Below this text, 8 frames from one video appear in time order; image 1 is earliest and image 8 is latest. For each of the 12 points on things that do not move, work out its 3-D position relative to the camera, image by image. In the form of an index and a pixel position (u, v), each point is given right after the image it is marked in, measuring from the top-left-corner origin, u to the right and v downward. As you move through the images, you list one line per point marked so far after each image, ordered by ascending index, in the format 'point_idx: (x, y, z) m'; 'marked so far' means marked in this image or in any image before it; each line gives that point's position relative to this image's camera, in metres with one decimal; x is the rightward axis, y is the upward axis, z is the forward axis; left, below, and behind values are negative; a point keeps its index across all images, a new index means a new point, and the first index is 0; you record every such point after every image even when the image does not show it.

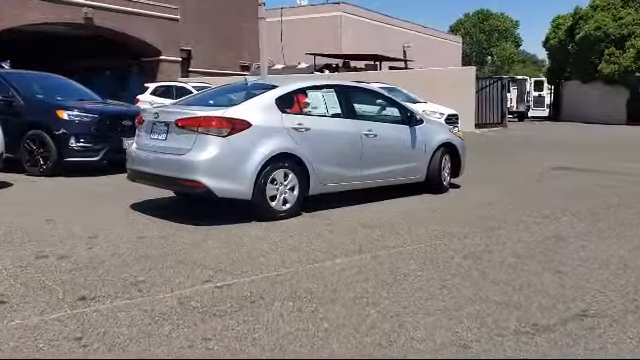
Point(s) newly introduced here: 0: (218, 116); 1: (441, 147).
0: (-1.2, +0.7, +7.4) m
1: (+1.9, +0.5, +9.9) m
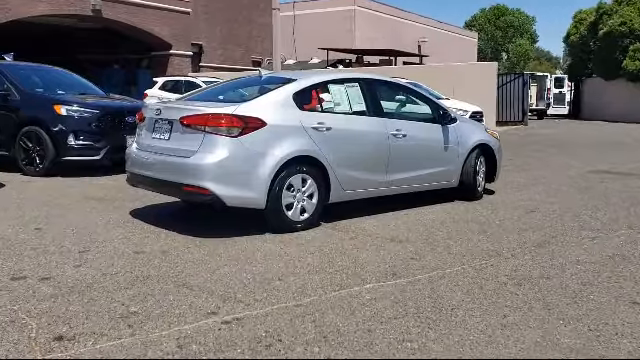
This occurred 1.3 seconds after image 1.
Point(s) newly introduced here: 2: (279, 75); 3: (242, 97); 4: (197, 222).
0: (-0.9, +0.7, +6.4) m
1: (+2.2, +0.4, +8.9) m
2: (-0.5, +1.4, +8.2) m
3: (-0.9, +1.0, +7.6) m
4: (-1.4, -0.5, +7.0) m
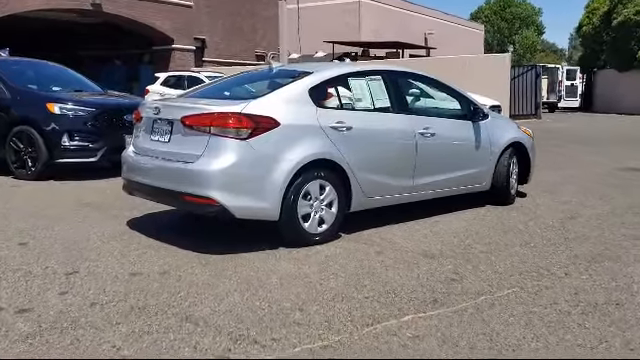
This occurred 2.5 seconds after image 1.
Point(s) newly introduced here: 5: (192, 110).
0: (-0.7, +0.6, +5.6) m
1: (+2.4, +0.4, +8.0) m
2: (-0.3, +1.3, +7.4) m
3: (-0.7, +0.9, +6.8) m
4: (-1.2, -0.6, +6.2) m
5: (-1.2, +0.6, +5.8) m
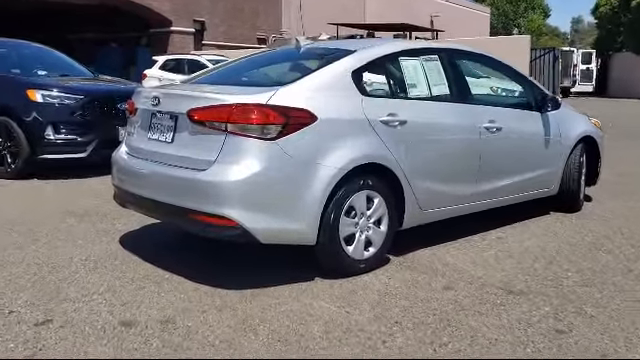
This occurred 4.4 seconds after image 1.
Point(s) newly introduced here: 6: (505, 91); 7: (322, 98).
0: (-0.4, +0.5, +4.3) m
1: (+2.8, +0.4, +6.7) m
2: (0.0, +1.3, +6.0) m
3: (-0.4, +0.9, +5.4) m
4: (-0.8, -0.6, +4.9) m
5: (-0.8, +0.6, +4.4) m
6: (+1.8, +0.9, +6.0) m
7: (0.0, +0.6, +4.5) m
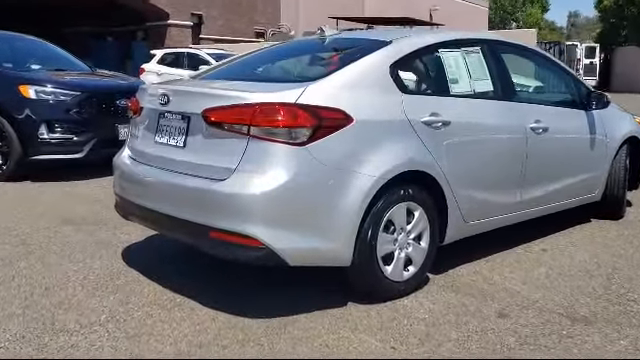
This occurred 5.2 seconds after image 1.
0: (-0.2, +0.4, +3.7) m
1: (+3.0, +0.3, +6.1) m
2: (+0.2, +1.2, +5.4) m
3: (-0.2, +0.8, +4.8) m
4: (-0.6, -0.7, +4.3) m
5: (-0.6, +0.5, +3.8) m
6: (+2.0, +0.8, +5.4) m
7: (+0.2, +0.5, +3.9) m
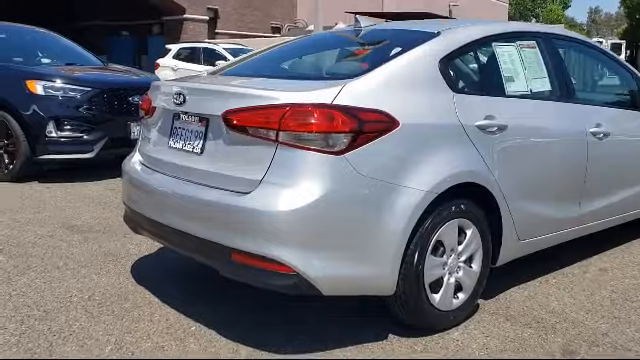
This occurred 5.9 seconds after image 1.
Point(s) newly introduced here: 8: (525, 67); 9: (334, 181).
0: (0.0, +0.4, +3.1) m
1: (+3.2, +0.3, +5.5) m
2: (+0.5, +1.2, +4.8) m
3: (0.0, +0.8, +4.3) m
4: (-0.4, -0.8, +3.7) m
5: (-0.4, +0.4, +3.3) m
6: (+2.3, +0.7, +4.9) m
7: (+0.4, +0.5, +3.4) m
8: (+1.3, +0.7, +4.1) m
9: (+0.1, 0.0, +3.1) m
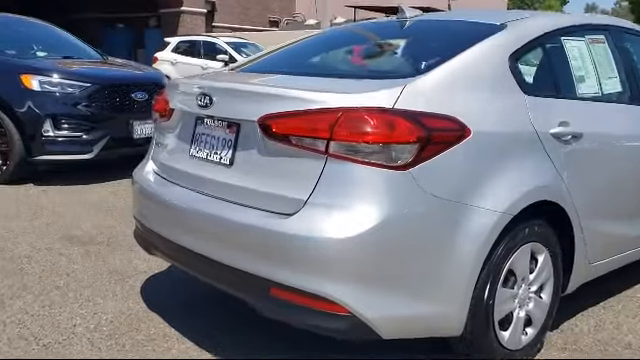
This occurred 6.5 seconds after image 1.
0: (+0.3, +0.3, +2.6) m
1: (+3.4, +0.2, +5.0) m
2: (+0.7, +1.1, +4.3) m
3: (+0.3, +0.7, +3.7) m
4: (-0.2, -0.8, +3.2) m
5: (-0.2, +0.3, +2.7) m
6: (+2.5, +0.6, +4.3) m
7: (+0.7, +0.4, +2.8) m
8: (+1.6, +0.7, +3.6) m
9: (+0.3, -0.1, +2.5) m
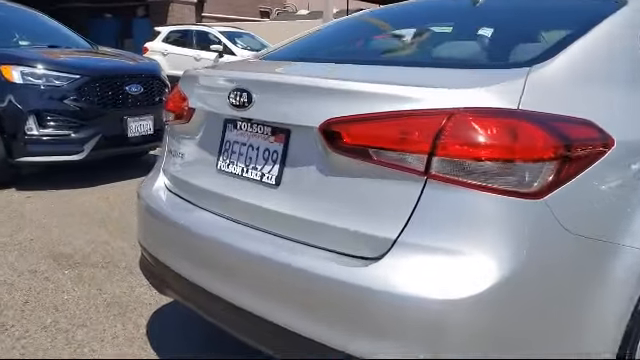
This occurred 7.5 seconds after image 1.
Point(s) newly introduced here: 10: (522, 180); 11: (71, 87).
0: (+0.6, +0.2, +1.9) m
1: (+3.7, +0.1, +4.3) m
2: (+0.9, +1.0, +3.6) m
3: (+0.5, +0.6, +3.0) m
4: (+0.1, -0.9, +2.5) m
5: (+0.1, +0.3, +2.0) m
6: (+2.7, +0.6, +3.6) m
7: (+1.0, +0.3, +2.1) m
8: (+1.8, +0.6, +2.9) m
9: (+0.6, -0.2, +1.8) m
10: (+0.6, 0.0, +1.8) m
11: (-2.4, +0.9, +6.0) m
